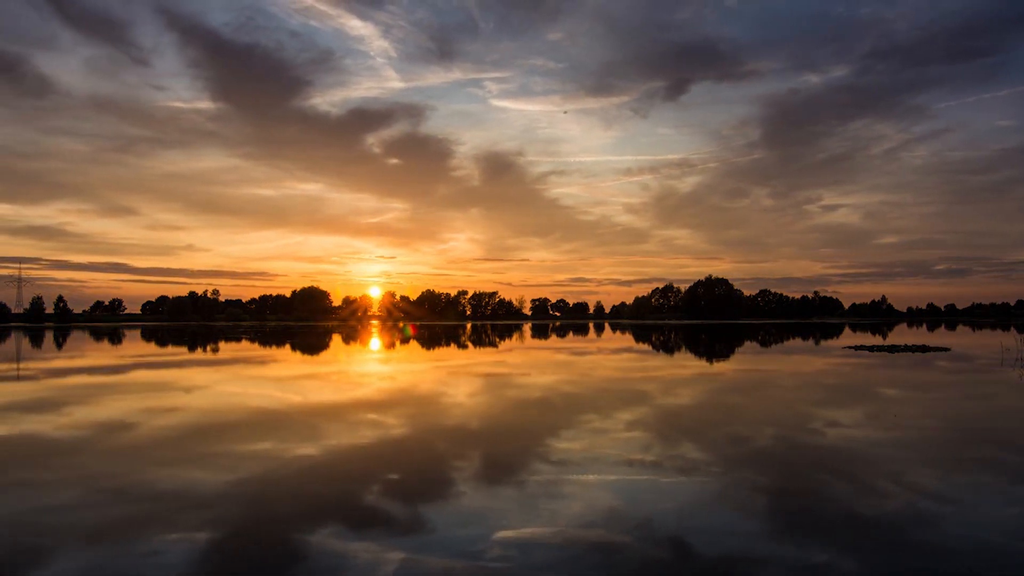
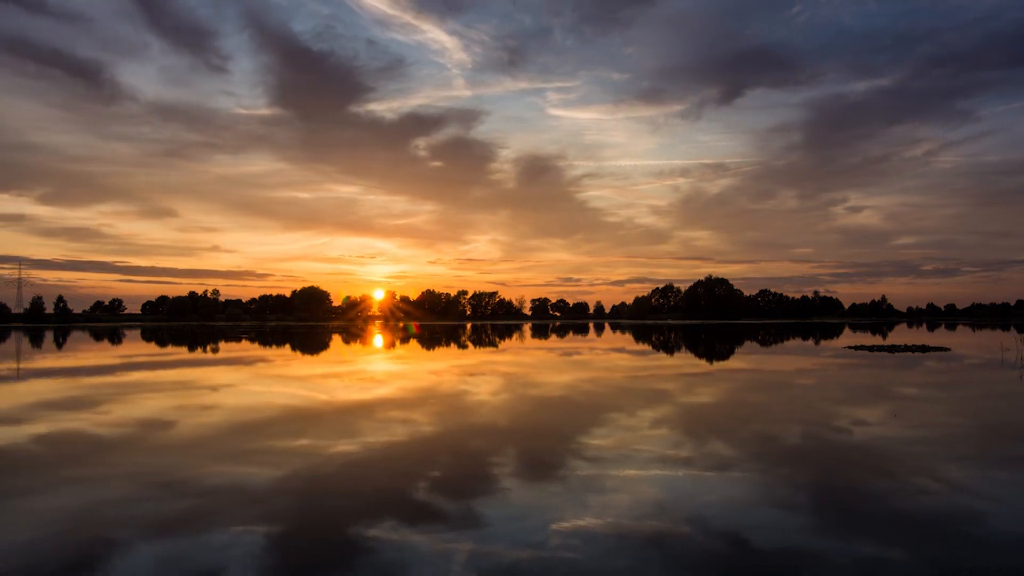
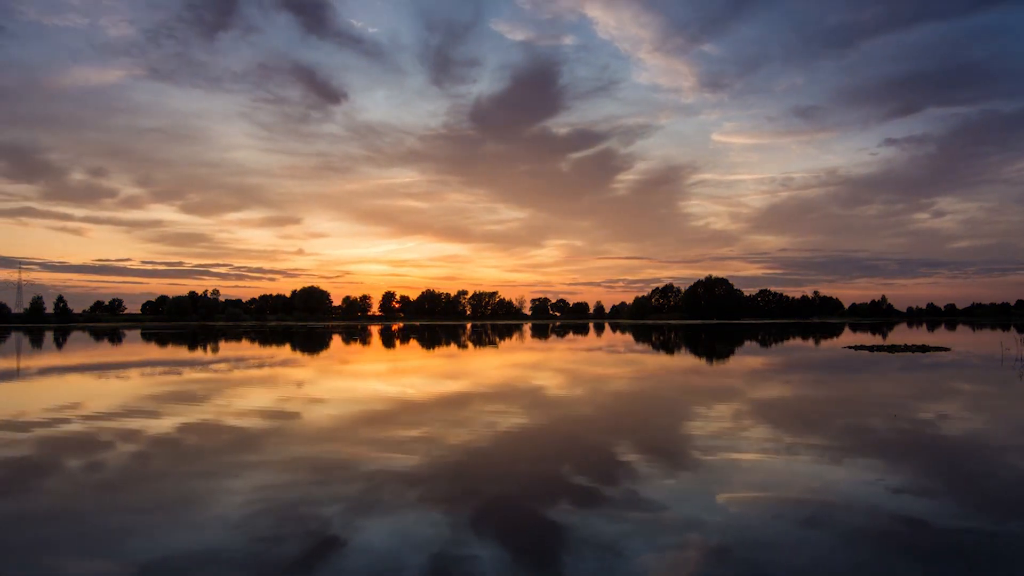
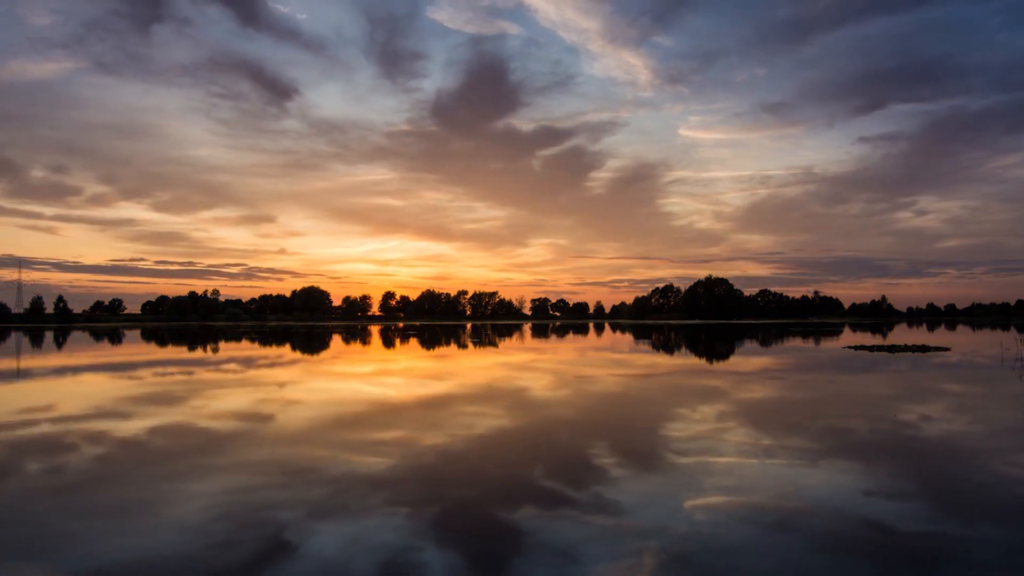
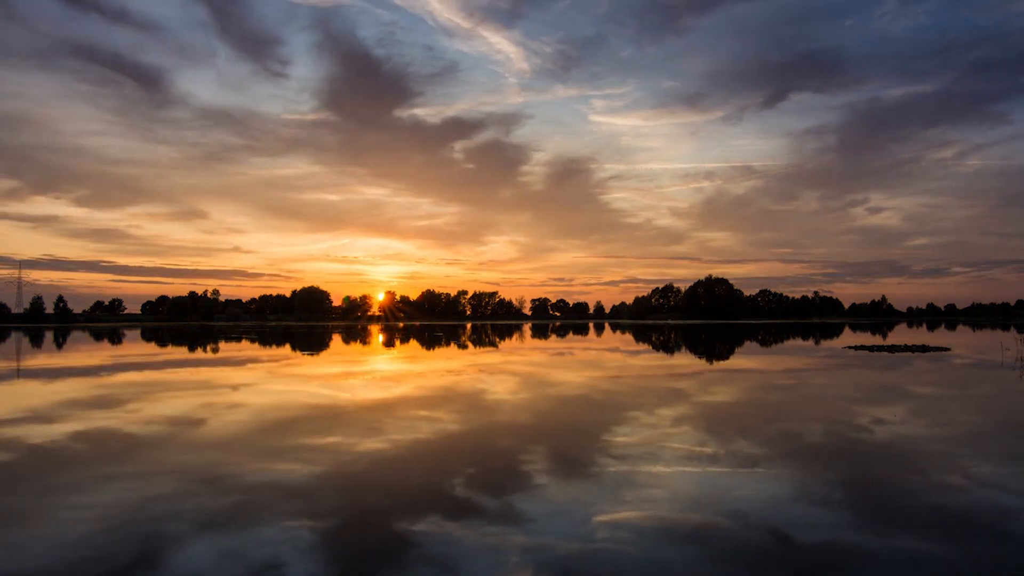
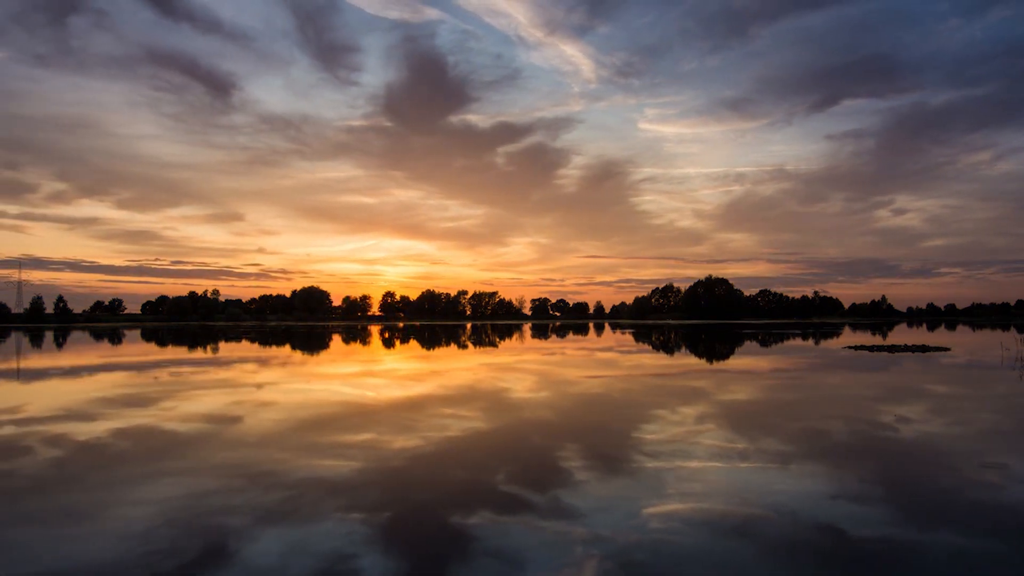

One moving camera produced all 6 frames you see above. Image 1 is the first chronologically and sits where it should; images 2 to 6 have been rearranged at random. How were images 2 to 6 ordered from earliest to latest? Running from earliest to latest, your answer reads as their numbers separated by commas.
2, 5, 6, 4, 3
